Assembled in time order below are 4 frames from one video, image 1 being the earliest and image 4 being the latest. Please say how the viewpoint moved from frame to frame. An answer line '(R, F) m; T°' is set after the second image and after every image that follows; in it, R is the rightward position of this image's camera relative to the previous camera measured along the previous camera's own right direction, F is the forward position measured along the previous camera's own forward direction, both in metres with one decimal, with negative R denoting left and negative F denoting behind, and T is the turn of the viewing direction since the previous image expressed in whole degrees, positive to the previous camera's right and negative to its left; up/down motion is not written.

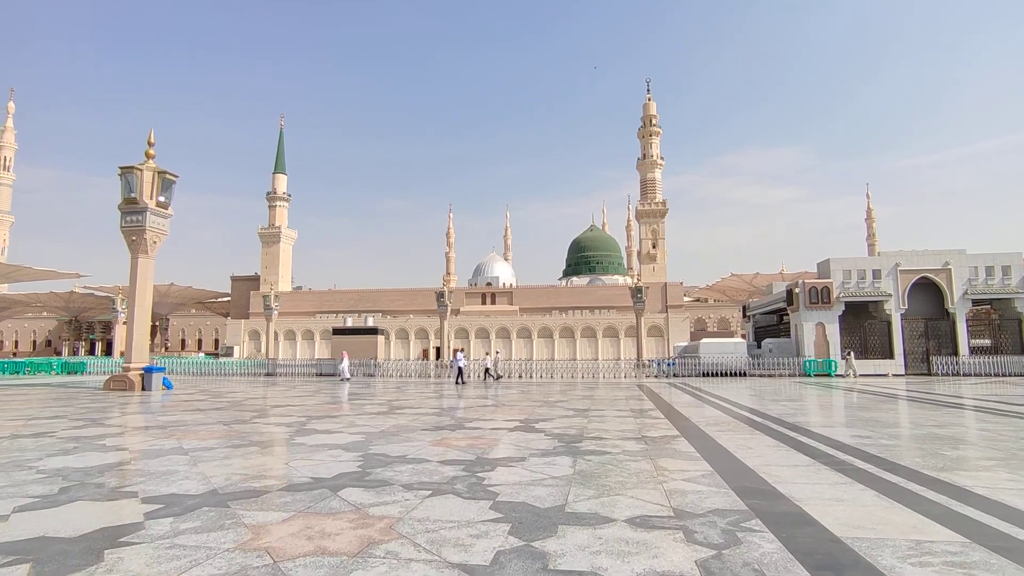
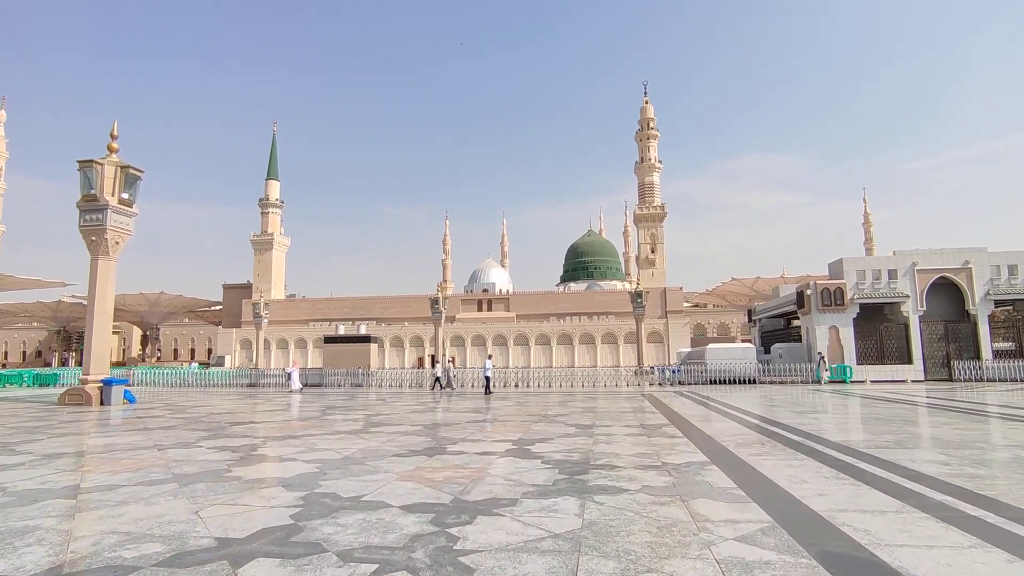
(+0.1, +1.0) m; 0°
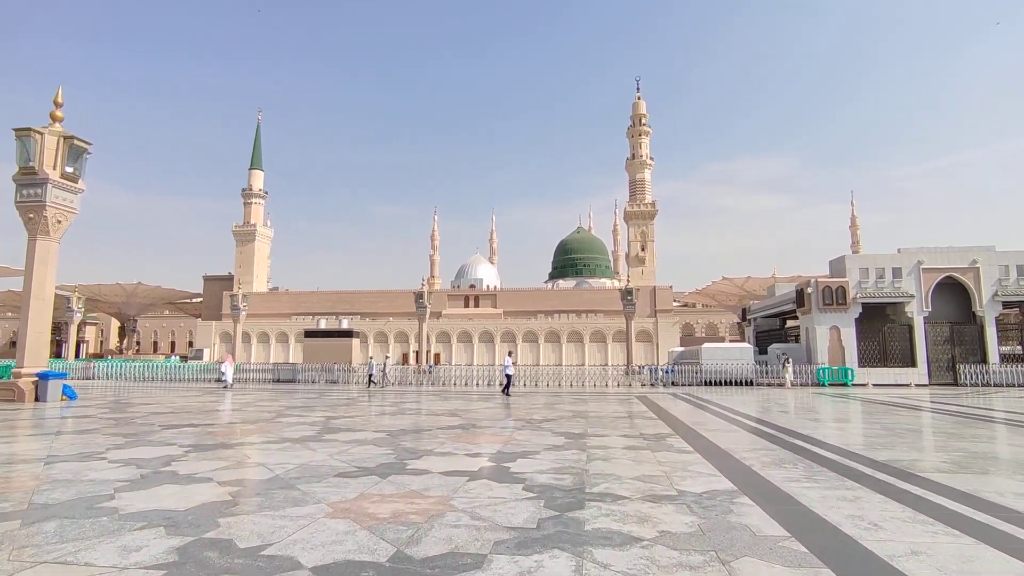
(+0.1, +1.0) m; +1°
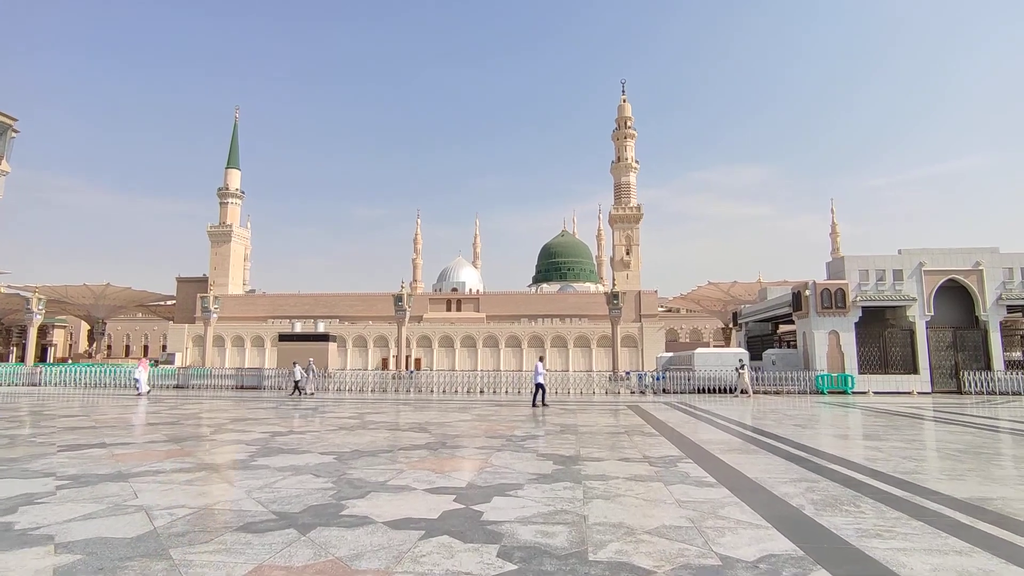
(0.0, +1.0) m; +2°
